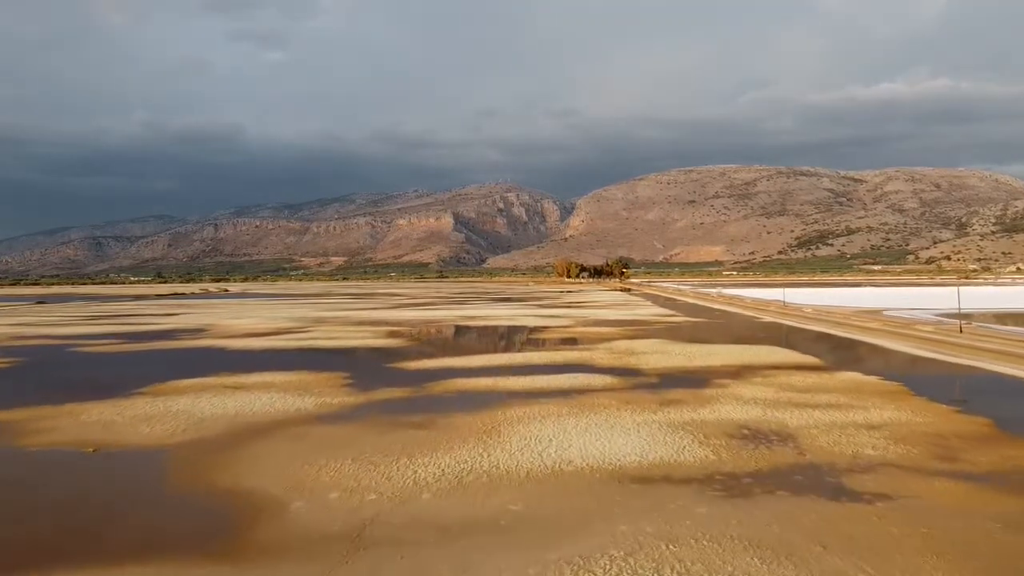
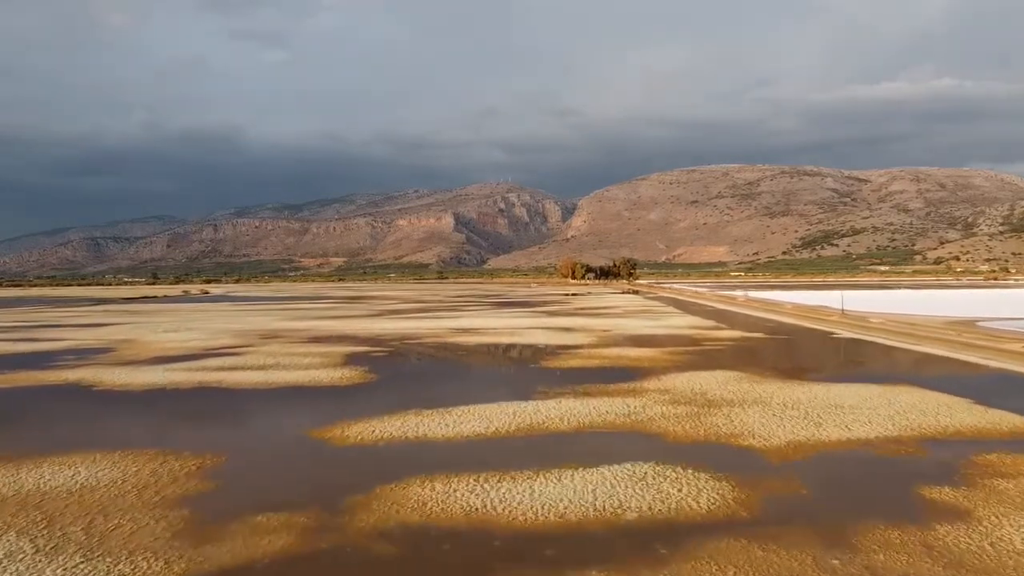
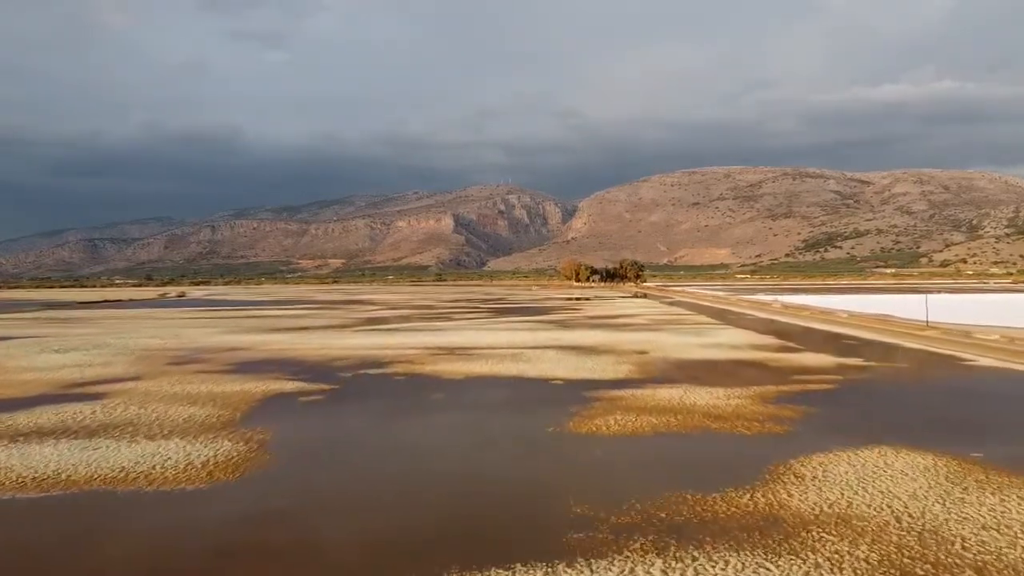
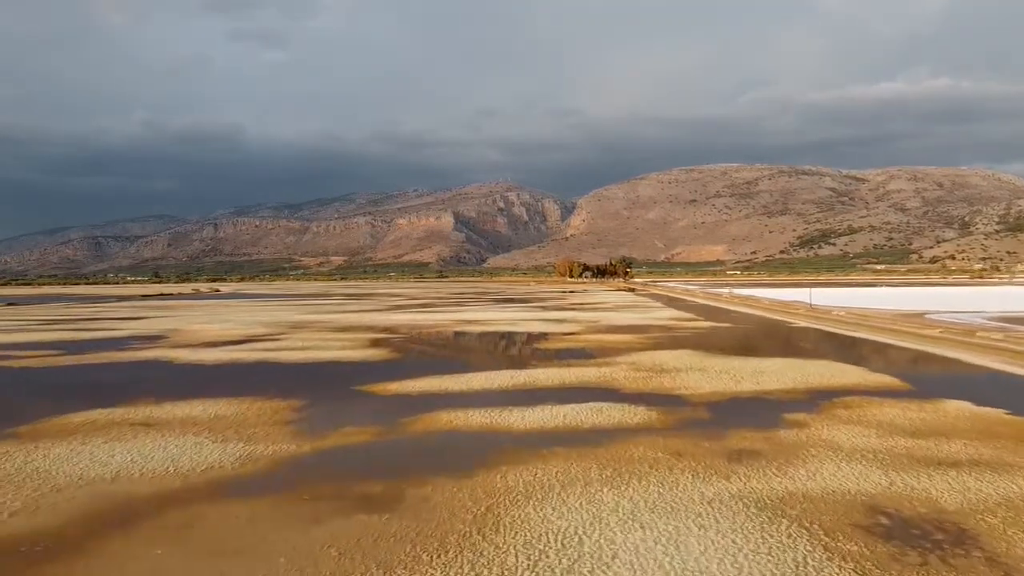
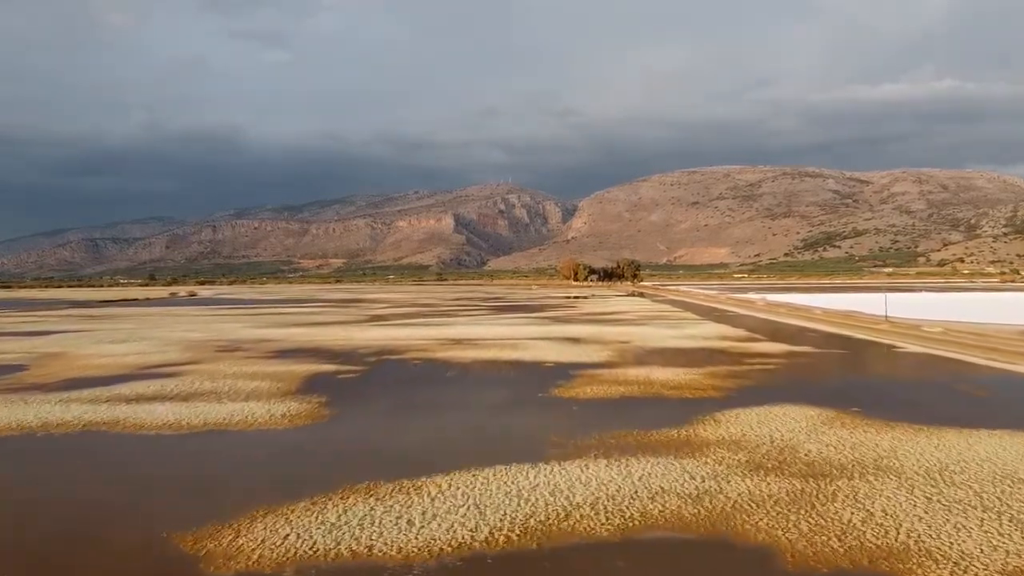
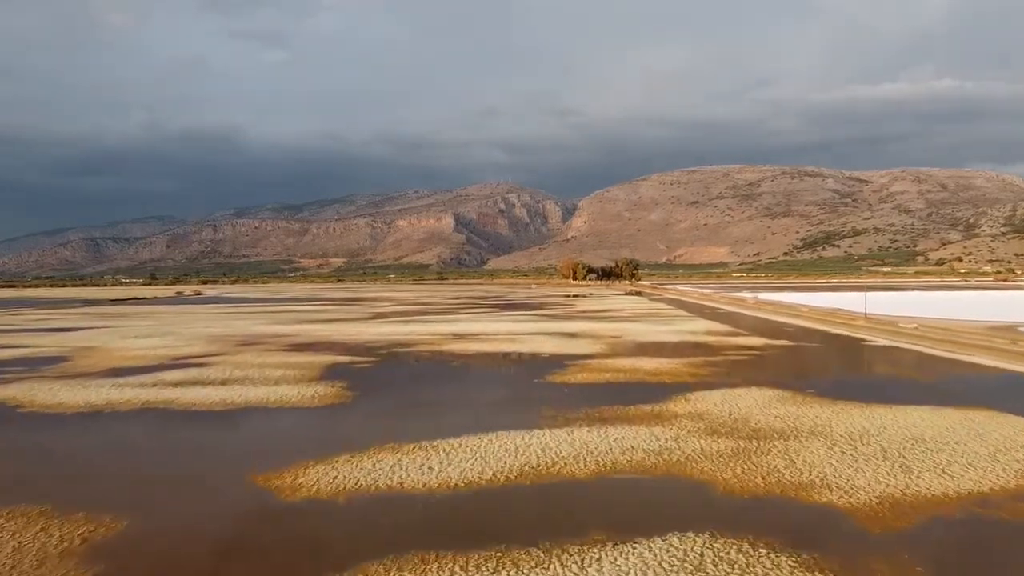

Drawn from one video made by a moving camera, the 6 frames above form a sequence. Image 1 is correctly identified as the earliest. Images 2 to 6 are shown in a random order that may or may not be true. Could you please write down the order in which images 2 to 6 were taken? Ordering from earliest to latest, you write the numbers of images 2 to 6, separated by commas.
4, 2, 6, 5, 3
